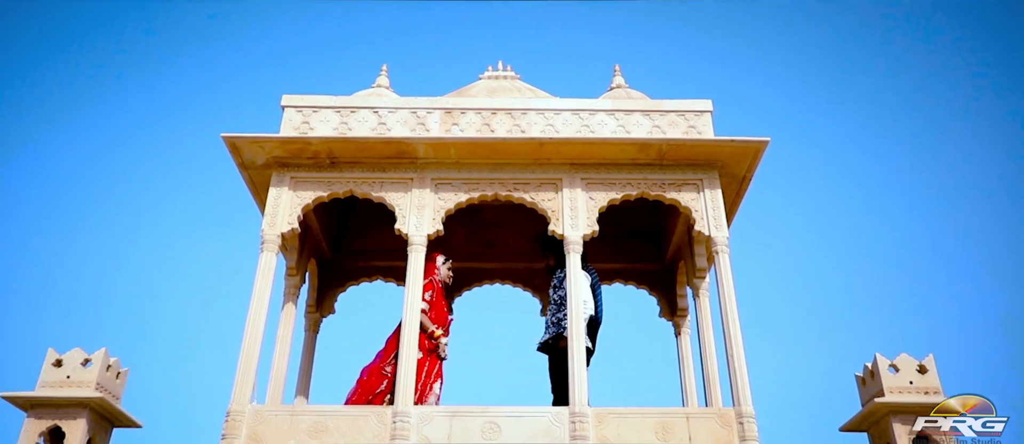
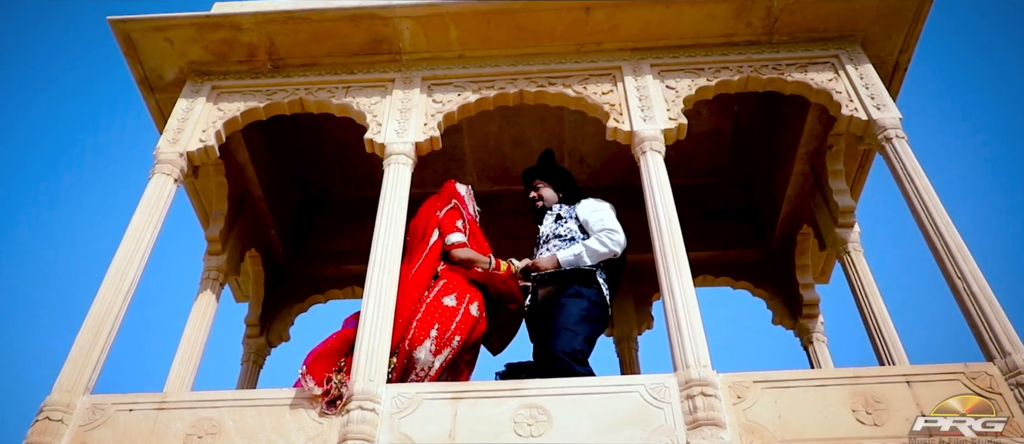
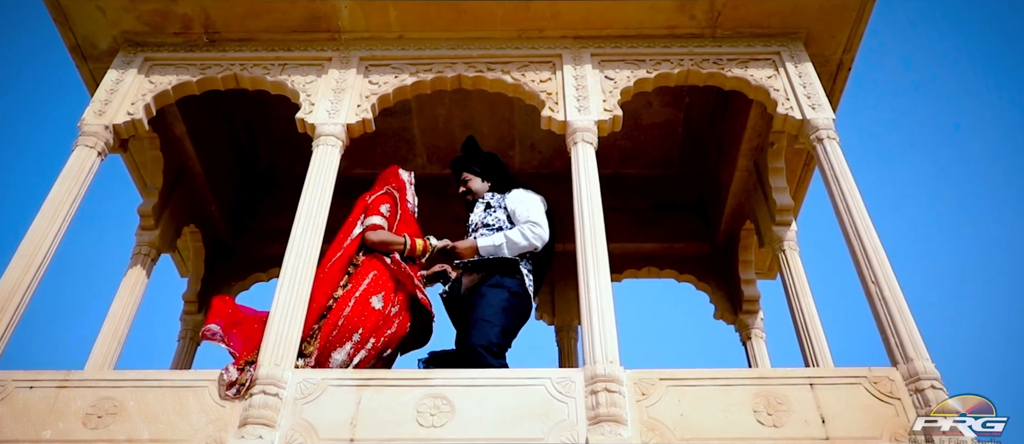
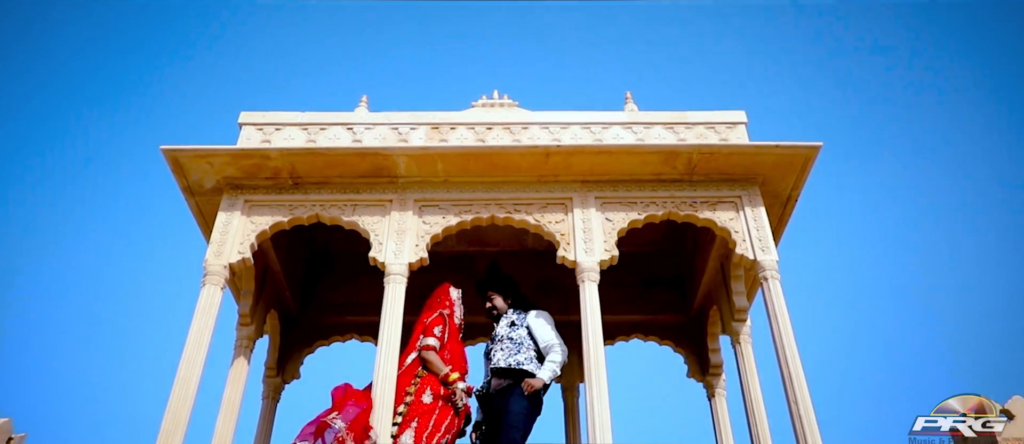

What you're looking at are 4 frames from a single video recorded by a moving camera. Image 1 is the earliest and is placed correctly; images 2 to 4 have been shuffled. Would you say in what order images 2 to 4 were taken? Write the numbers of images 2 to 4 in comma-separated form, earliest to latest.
4, 3, 2
